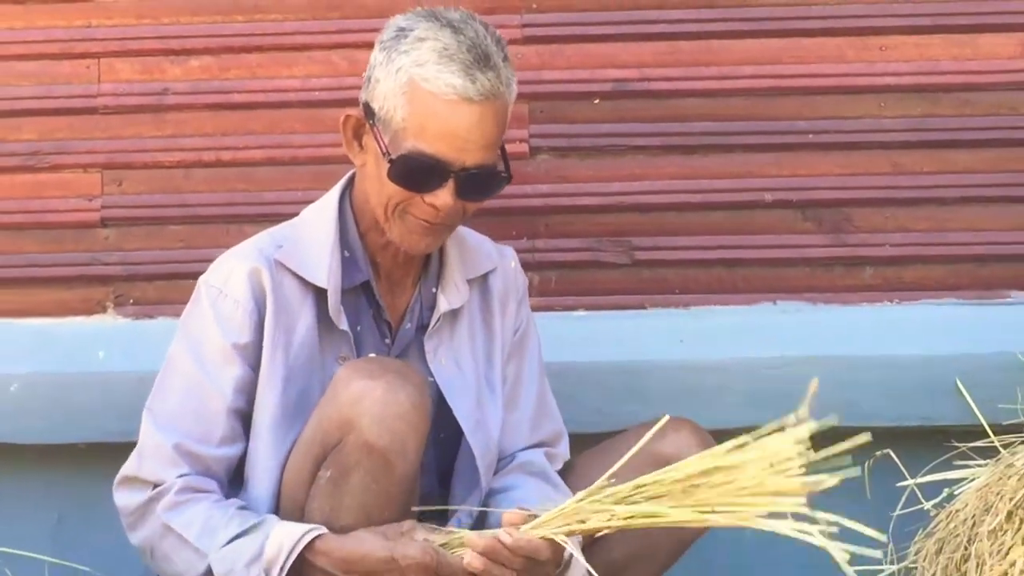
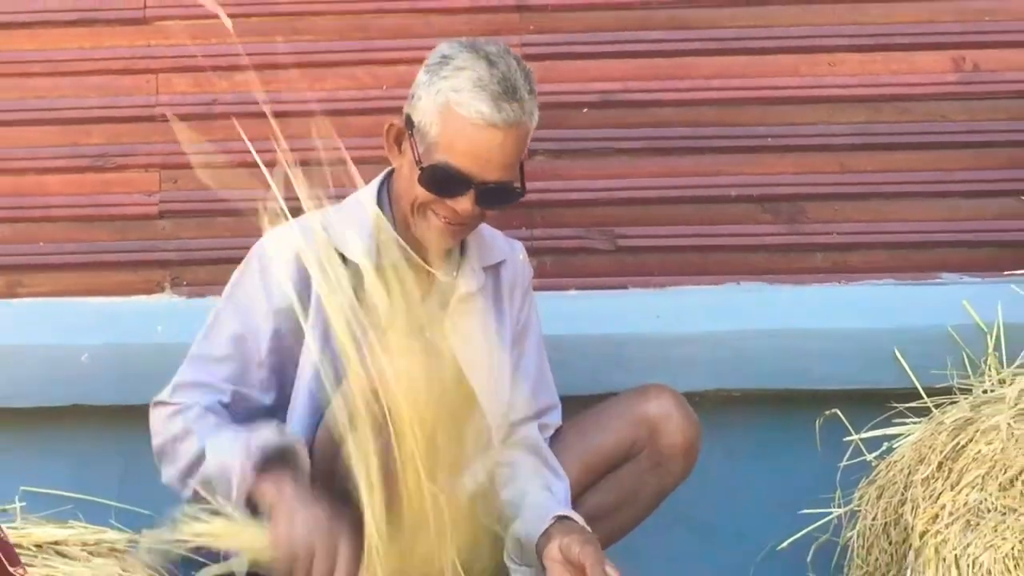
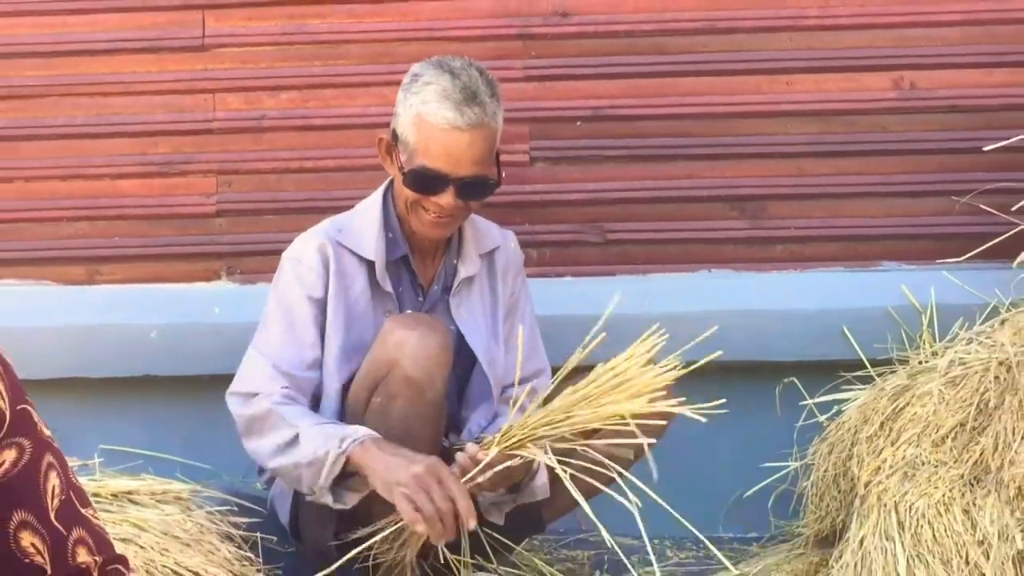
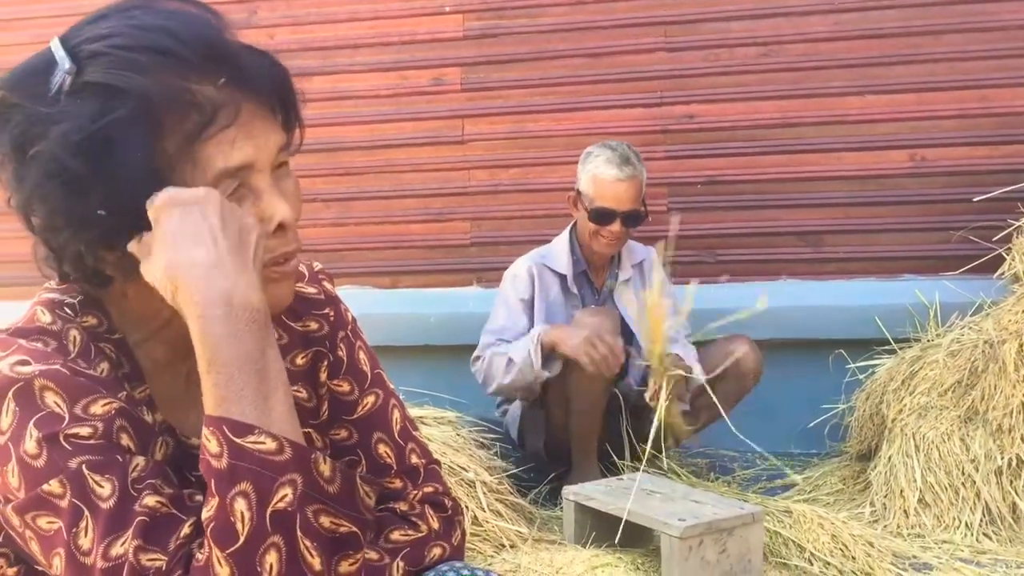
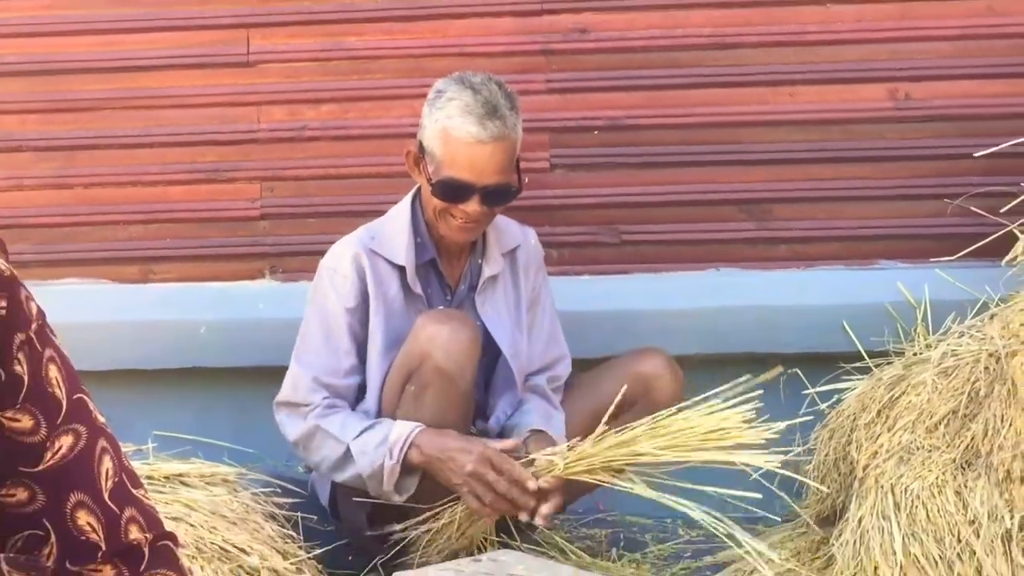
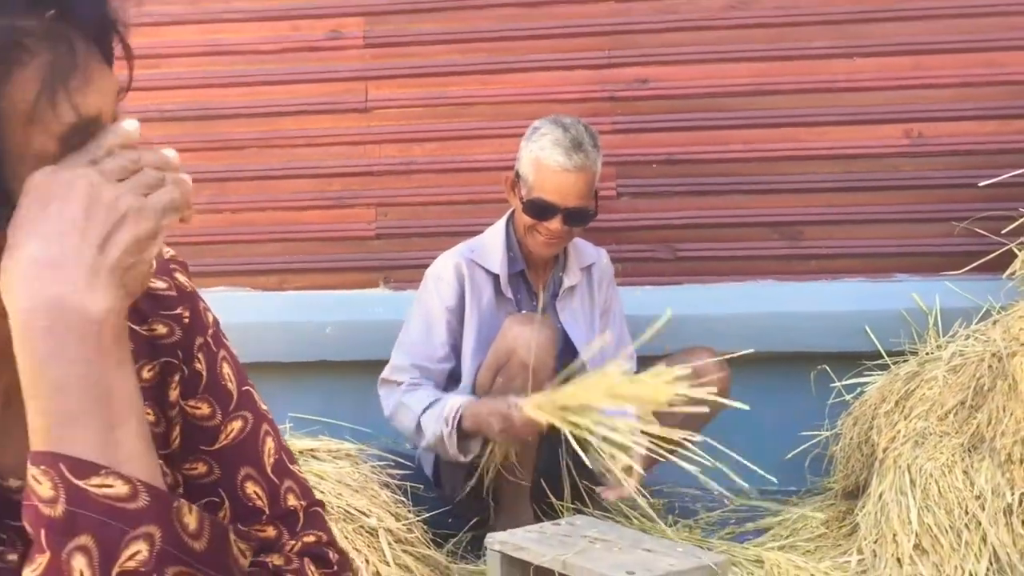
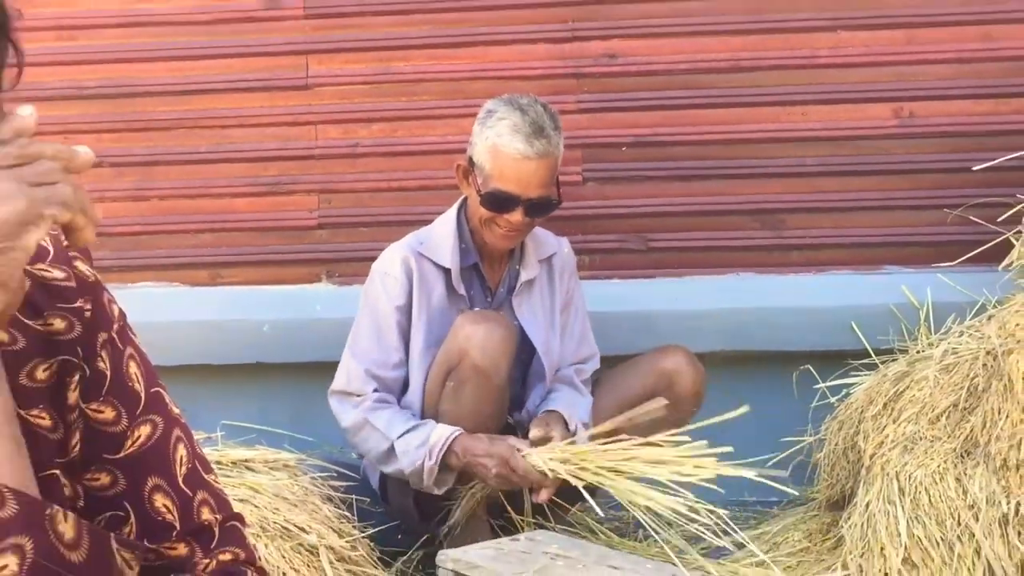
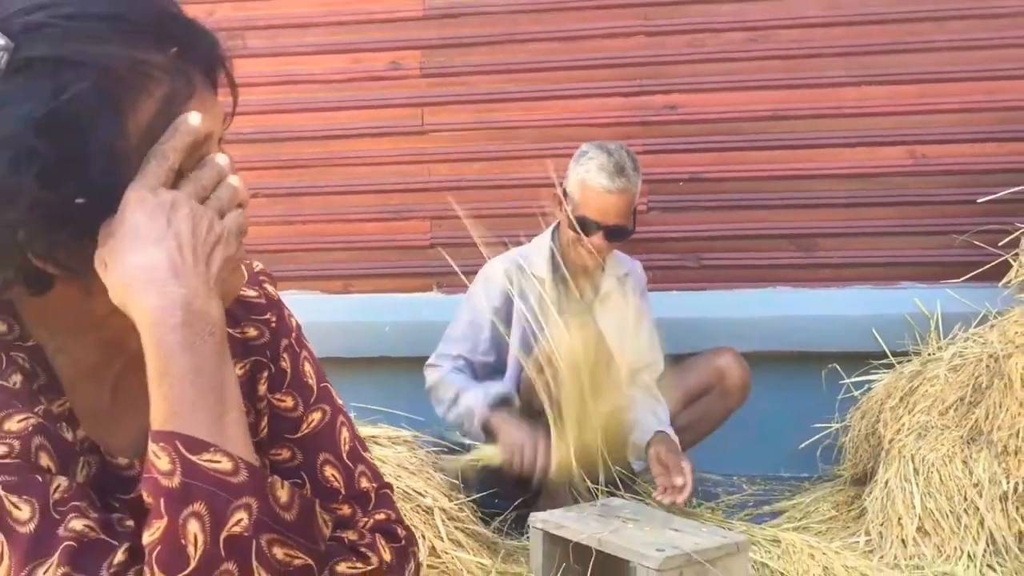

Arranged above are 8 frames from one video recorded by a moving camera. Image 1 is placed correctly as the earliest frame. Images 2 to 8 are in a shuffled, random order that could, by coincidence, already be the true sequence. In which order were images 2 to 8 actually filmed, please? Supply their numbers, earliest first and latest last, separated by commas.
2, 3, 5, 7, 6, 8, 4
